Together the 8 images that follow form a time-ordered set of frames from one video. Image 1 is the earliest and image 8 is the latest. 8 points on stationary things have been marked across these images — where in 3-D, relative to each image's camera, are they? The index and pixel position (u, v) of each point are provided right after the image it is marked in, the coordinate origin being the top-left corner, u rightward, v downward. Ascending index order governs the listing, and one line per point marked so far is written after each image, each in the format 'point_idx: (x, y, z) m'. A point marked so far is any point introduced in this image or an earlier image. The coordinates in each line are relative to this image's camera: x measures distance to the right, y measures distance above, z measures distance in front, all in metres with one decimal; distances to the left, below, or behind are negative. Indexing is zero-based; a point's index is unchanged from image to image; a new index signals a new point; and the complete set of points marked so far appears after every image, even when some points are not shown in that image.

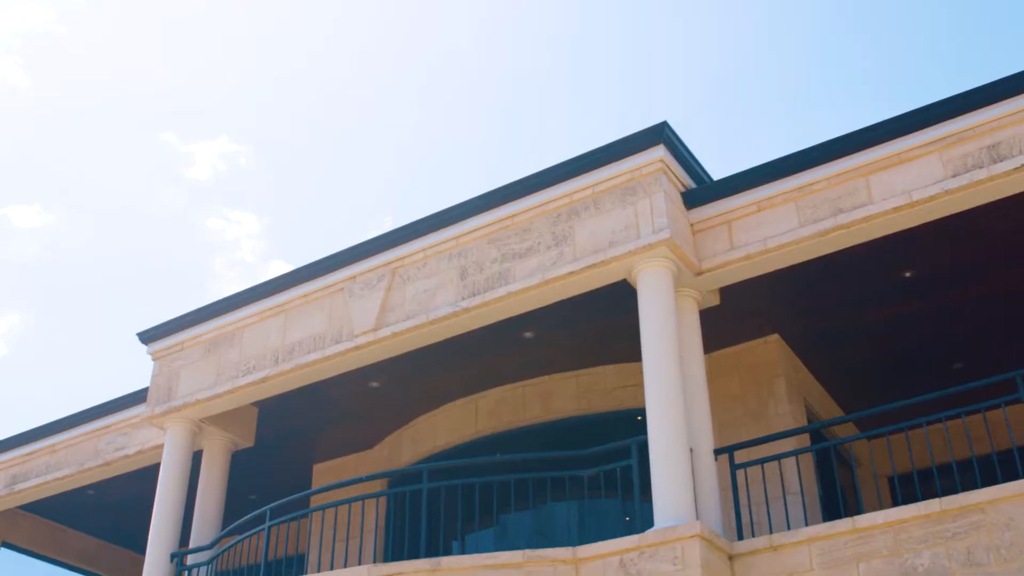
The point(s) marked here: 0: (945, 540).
0: (+2.8, -1.7, +7.9) m
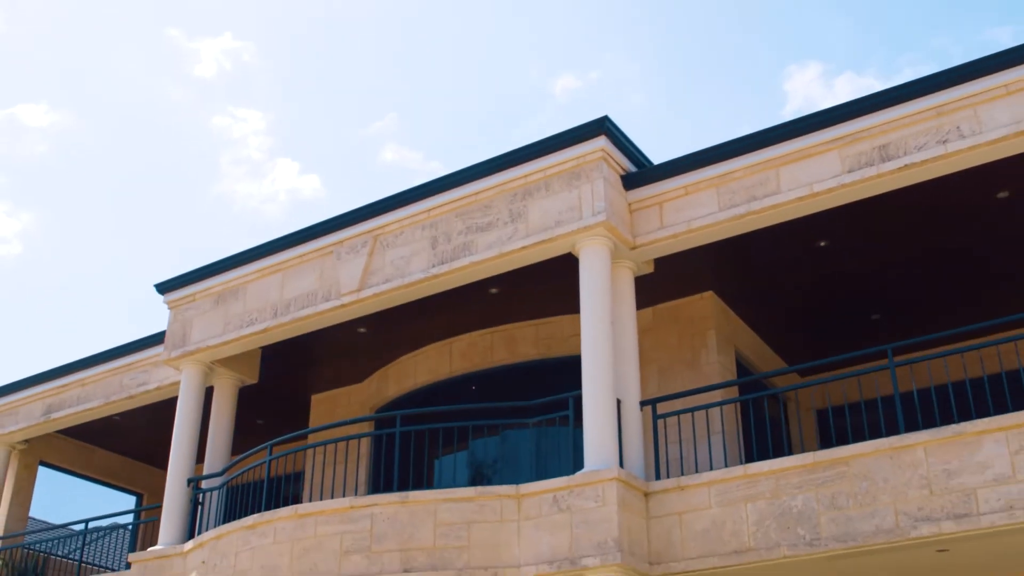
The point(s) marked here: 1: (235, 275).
0: (+2.4, -1.6, +9.6) m
1: (-3.2, +0.1, +13.6) m
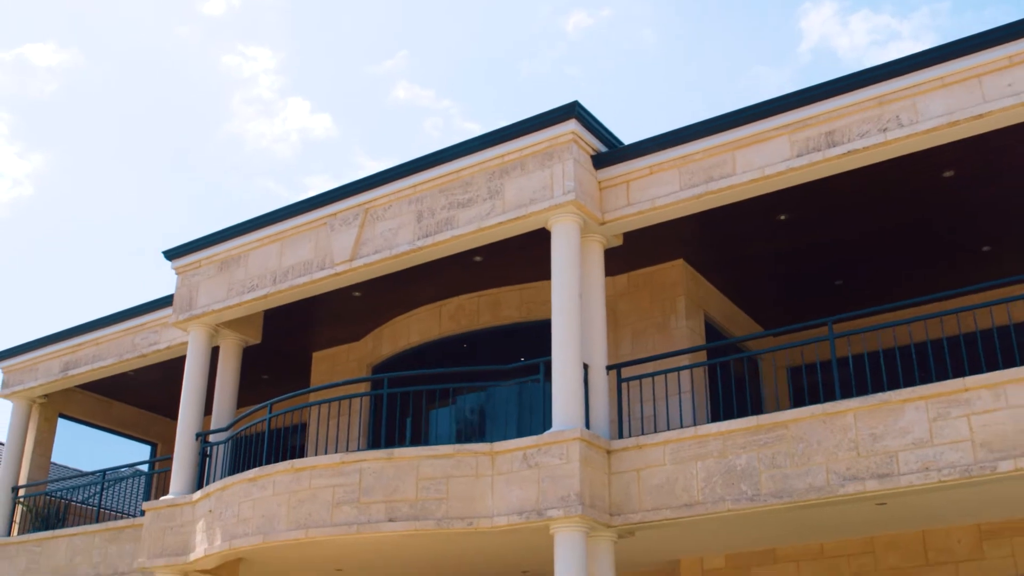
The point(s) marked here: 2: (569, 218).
0: (+2.2, -1.4, +10.6) m
1: (-3.4, +0.5, +14.6) m
2: (+0.6, +0.7, +12.1) m
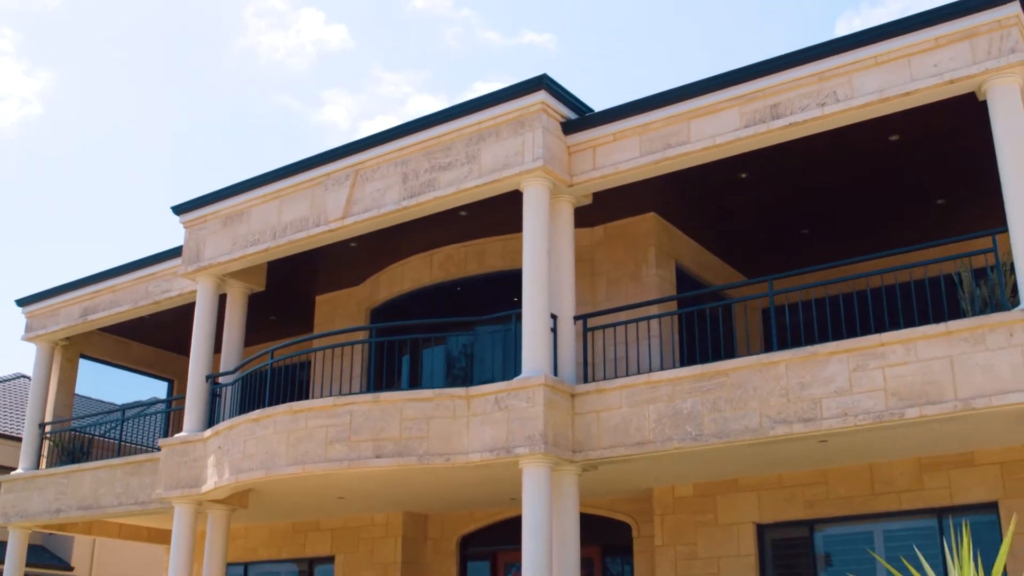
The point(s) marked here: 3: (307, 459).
0: (+1.9, -1.0, +11.8) m
1: (-3.6, +1.1, +15.8) m
2: (+0.3, +1.2, +13.2) m
3: (-2.3, -1.9, +13.3) m
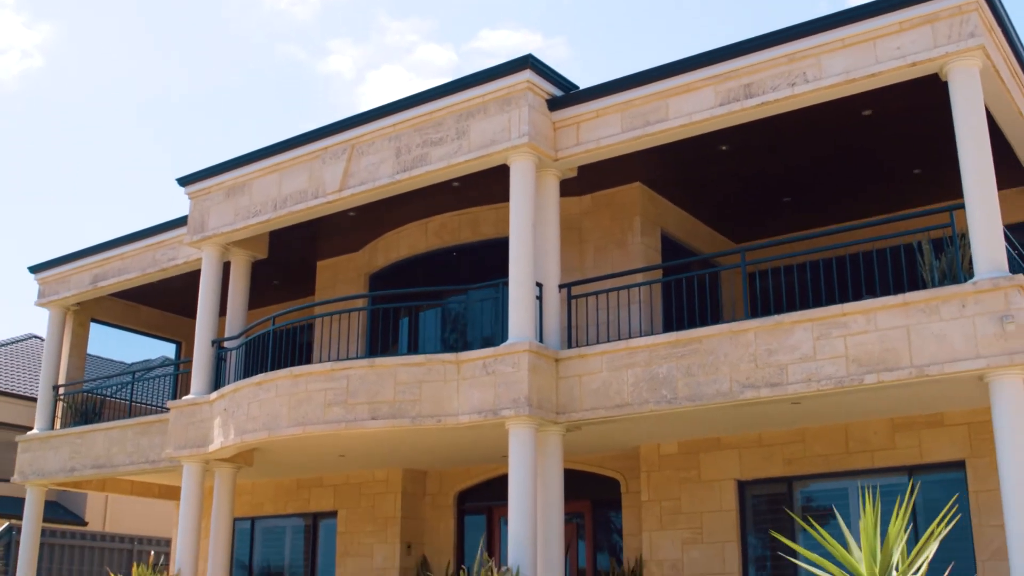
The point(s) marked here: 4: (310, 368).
0: (+1.7, -0.7, +12.5) m
1: (-3.7, +1.6, +16.4) m
2: (+0.2, +1.5, +13.8) m
3: (-2.4, -1.6, +14.1) m
4: (-2.4, -1.0, +14.2) m
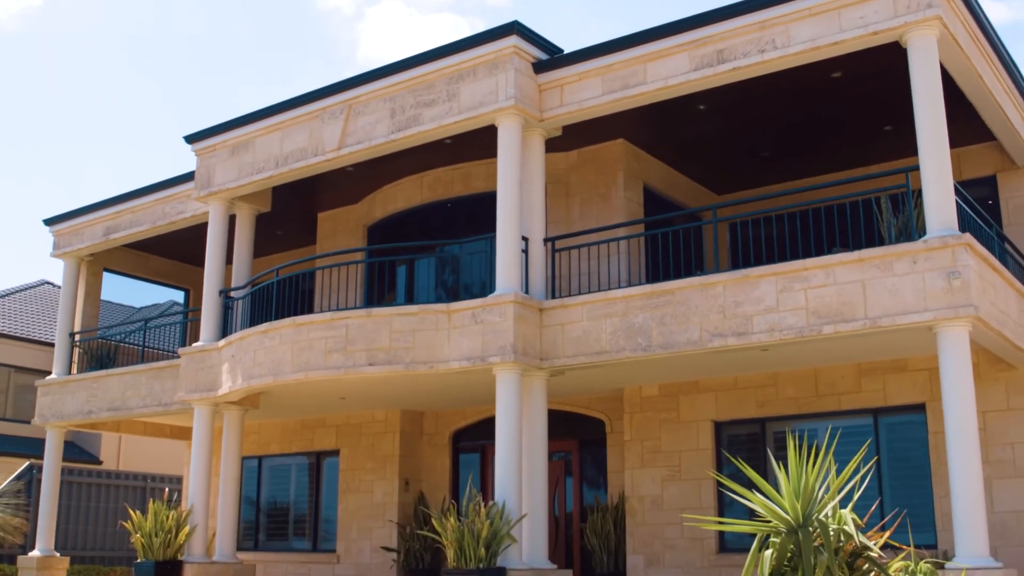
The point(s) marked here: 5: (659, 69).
0: (+1.6, -0.2, +13.4) m
1: (-3.9, +2.3, +17.3) m
2: (0.0, +2.1, +14.6) m
3: (-2.6, -1.0, +15.1) m
4: (-2.5, -0.4, +15.1) m
5: (+1.7, +2.6, +14.0) m
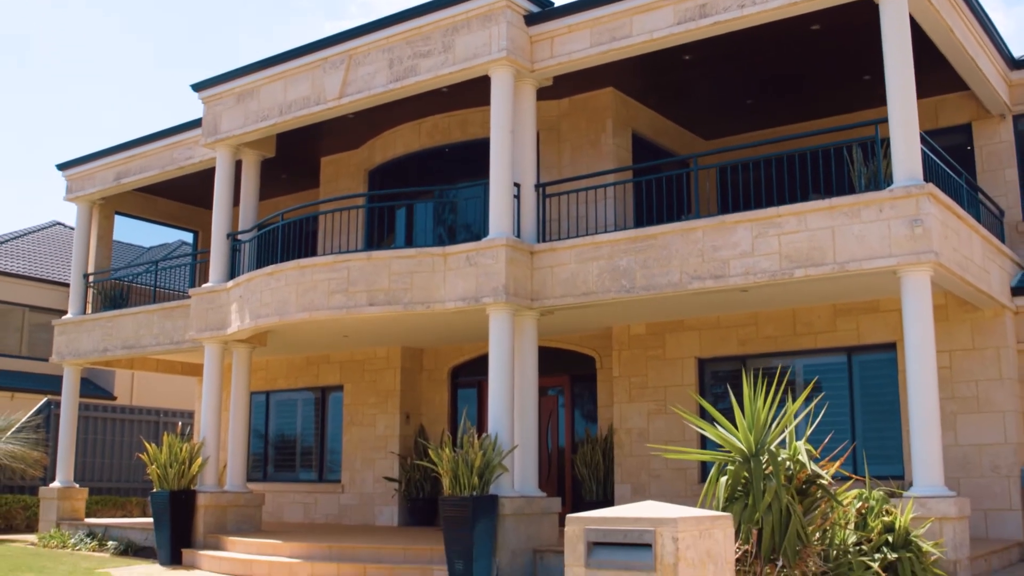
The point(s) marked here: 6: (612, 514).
0: (+1.5, +0.4, +14.1) m
1: (-3.9, +3.1, +17.9) m
2: (-0.1, +2.8, +15.3) m
3: (-2.7, -0.2, +15.9) m
4: (-2.6, +0.4, +15.9) m
5: (+1.6, +3.3, +14.6) m
6: (+0.6, -1.4, +7.3) m
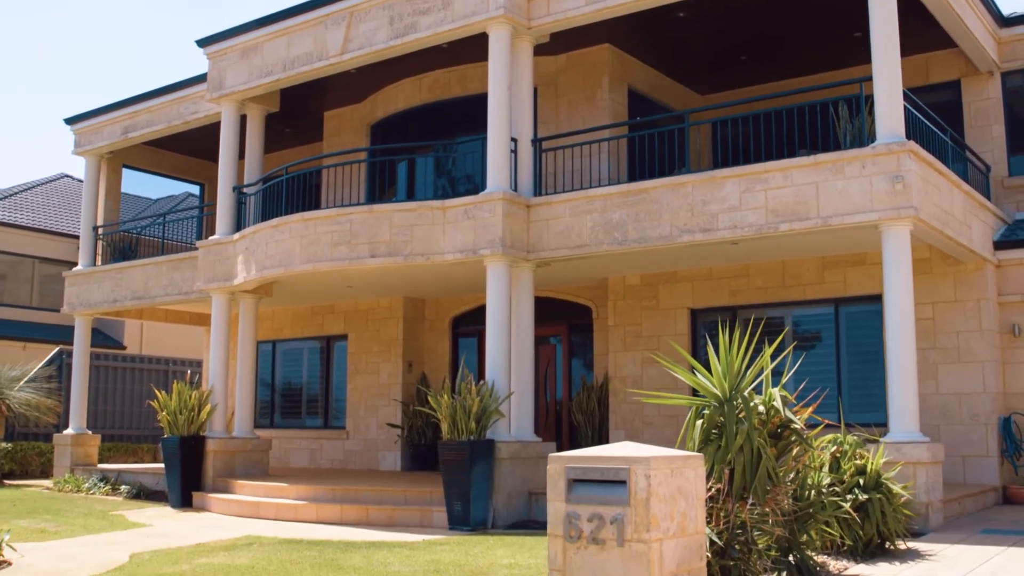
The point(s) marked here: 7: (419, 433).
0: (+1.4, +1.0, +14.6) m
1: (-4.0, +3.8, +18.3) m
2: (-0.1, +3.4, +15.6) m
3: (-2.7, +0.4, +16.4) m
4: (-2.7, +1.0, +16.4) m
5: (+1.6, +3.8, +15.0) m
6: (+0.5, -1.1, +7.9) m
7: (-1.5, -2.4, +19.8) m
